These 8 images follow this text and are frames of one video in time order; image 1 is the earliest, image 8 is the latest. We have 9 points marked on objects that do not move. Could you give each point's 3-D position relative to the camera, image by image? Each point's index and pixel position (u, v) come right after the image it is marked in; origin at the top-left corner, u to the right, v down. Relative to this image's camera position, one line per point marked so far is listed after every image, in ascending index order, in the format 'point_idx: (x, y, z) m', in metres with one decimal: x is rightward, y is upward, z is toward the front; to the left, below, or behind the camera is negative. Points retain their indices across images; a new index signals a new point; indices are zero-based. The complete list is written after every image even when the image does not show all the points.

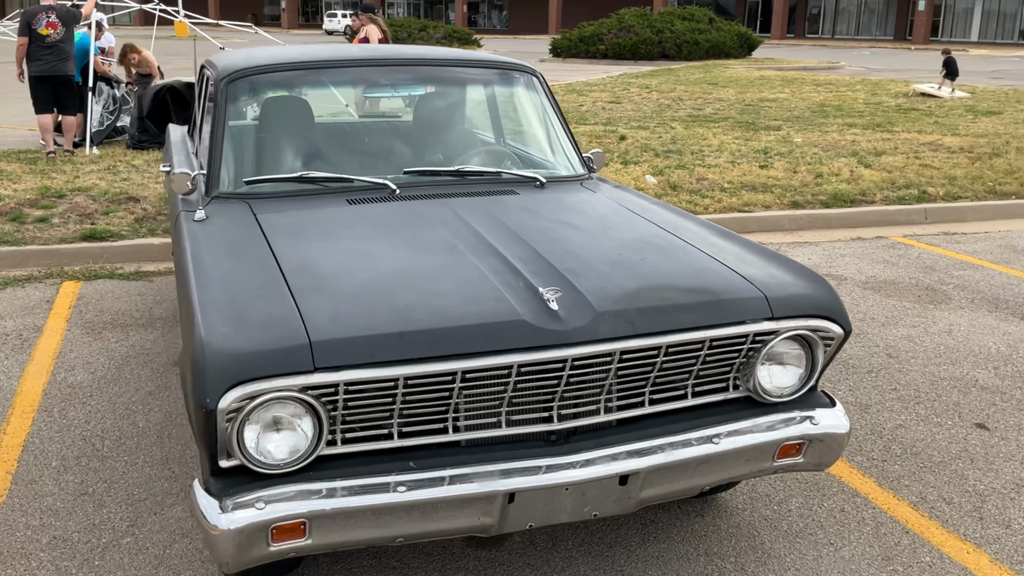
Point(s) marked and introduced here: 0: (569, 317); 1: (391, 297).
0: (+0.2, -0.1, +2.4) m
1: (-0.3, 0.0, +2.4) m
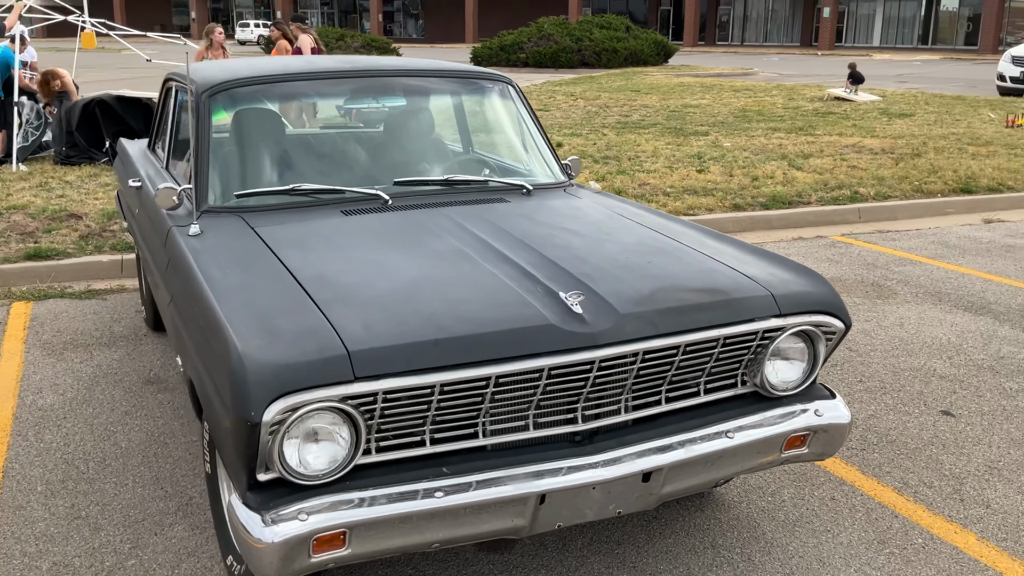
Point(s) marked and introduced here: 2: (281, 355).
0: (+0.2, -0.1, +2.4) m
1: (-0.3, 0.0, +2.4) m
2: (-0.6, -0.2, +2.2) m
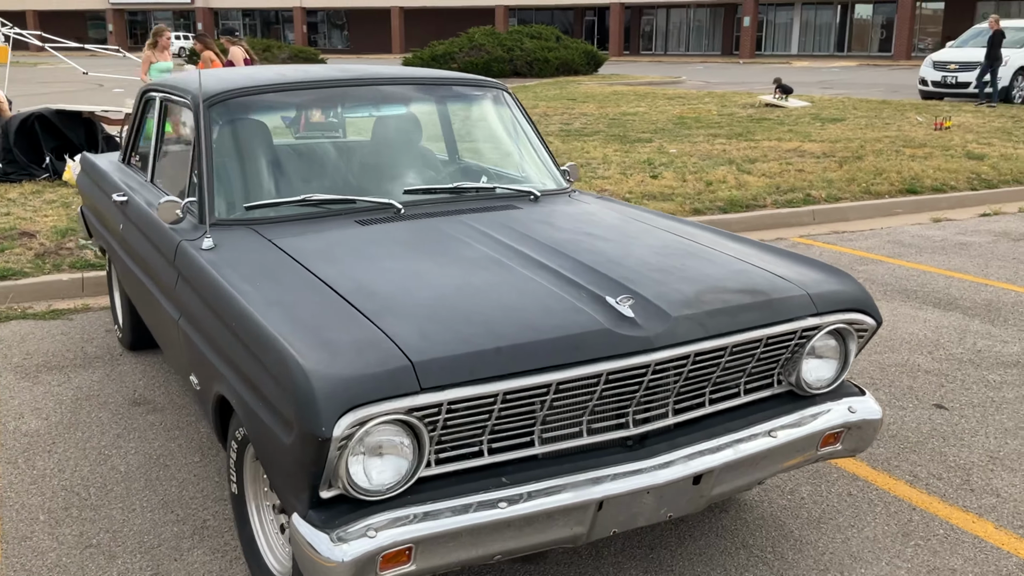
0: (+0.4, -0.1, +2.4) m
1: (-0.1, -0.1, +2.4) m
2: (-0.4, -0.2, +2.1) m
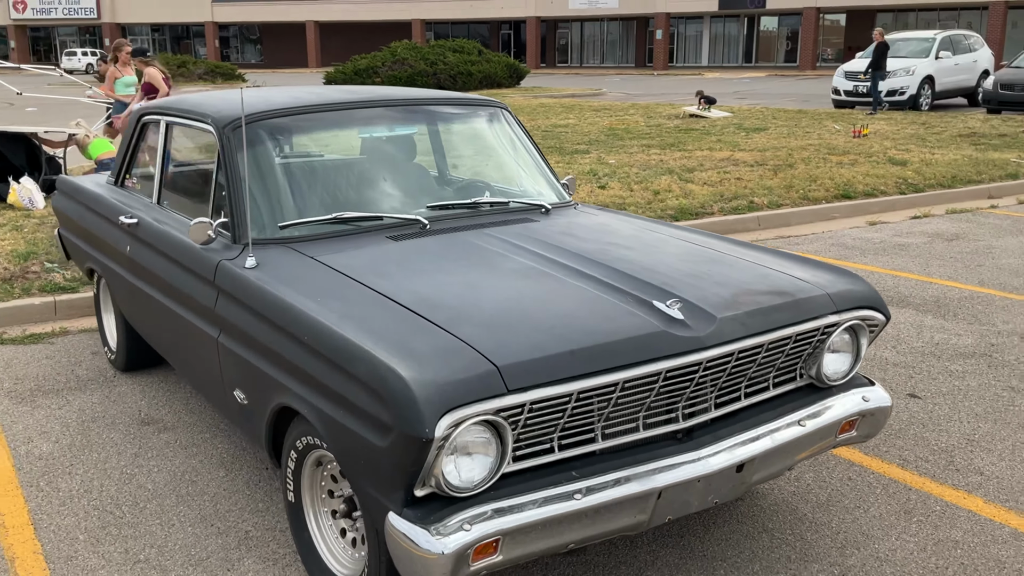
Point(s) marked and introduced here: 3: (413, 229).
0: (+0.6, -0.1, +2.6) m
1: (+0.1, -0.1, +2.6) m
2: (-0.2, -0.2, +2.2) m
3: (-0.4, +0.3, +3.6) m
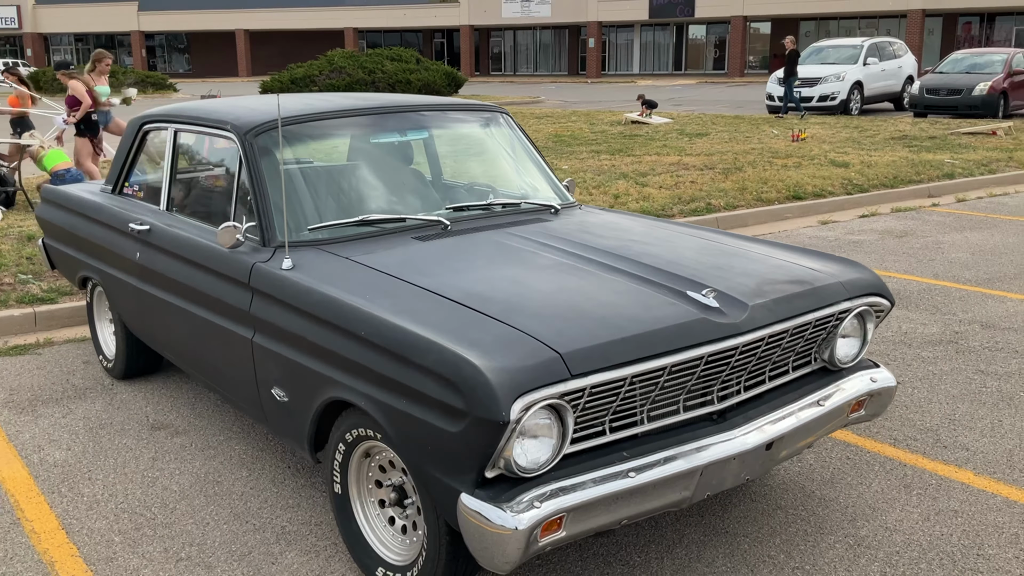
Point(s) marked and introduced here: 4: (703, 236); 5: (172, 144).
0: (+0.7, -0.1, +2.8) m
1: (+0.2, -0.1, +2.7) m
2: (0.0, -0.2, +2.4) m
3: (-0.3, +0.3, +3.8) m
4: (+0.9, +0.2, +3.8) m
5: (-1.8, +0.7, +4.5) m
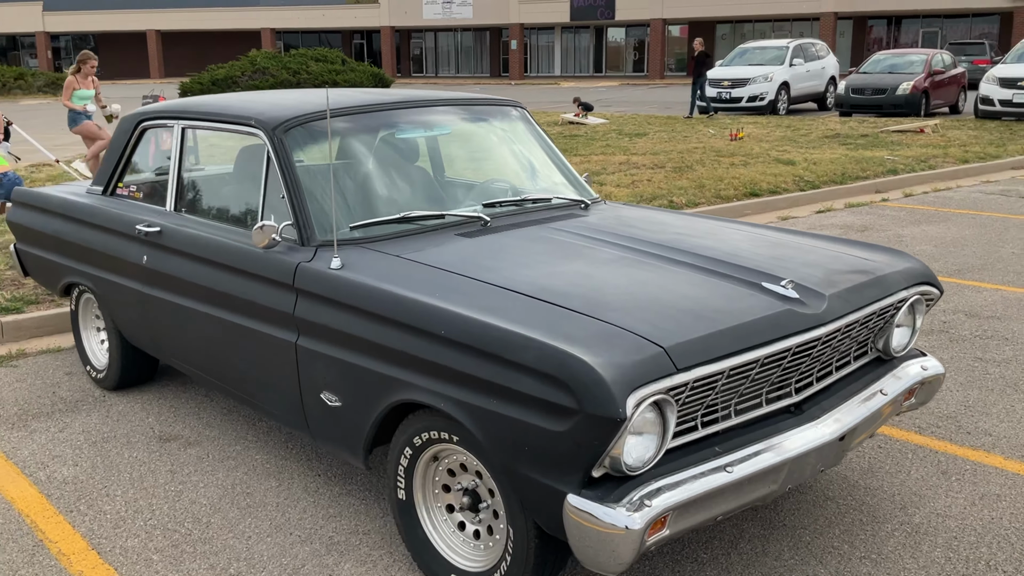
0: (+1.0, 0.0, +2.8) m
1: (+0.5, -0.1, +2.7) m
2: (+0.3, -0.2, +2.3) m
3: (-0.2, +0.3, +3.7) m
4: (+1.0, +0.3, +3.8) m
5: (-1.7, +0.7, +4.3) m
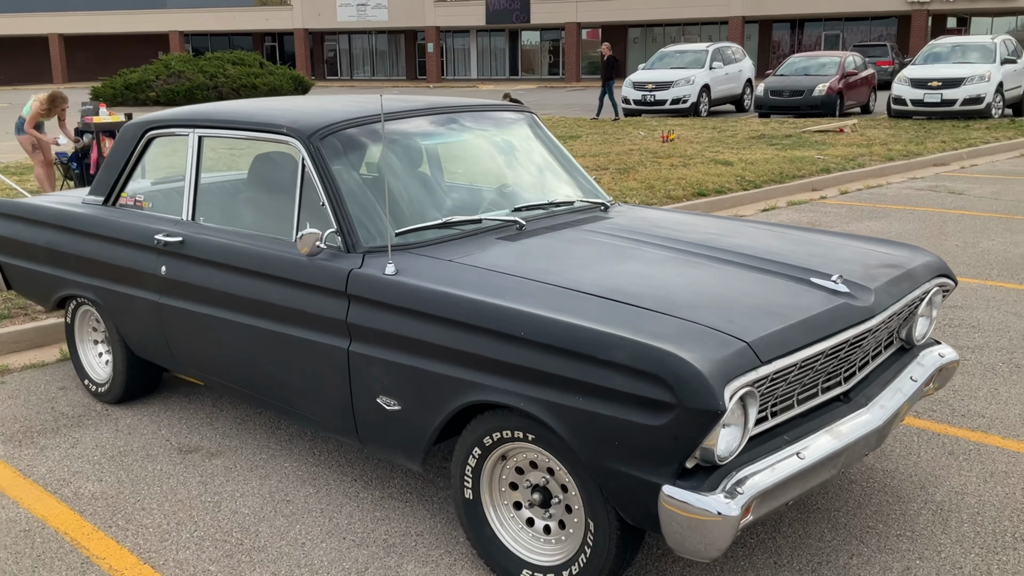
0: (+1.2, 0.0, +3.0) m
1: (+0.7, 0.0, +2.8) m
2: (+0.6, -0.2, +2.4) m
3: (0.0, +0.3, +3.7) m
4: (+1.2, +0.3, +4.0) m
5: (-1.6, +0.7, +4.2) m
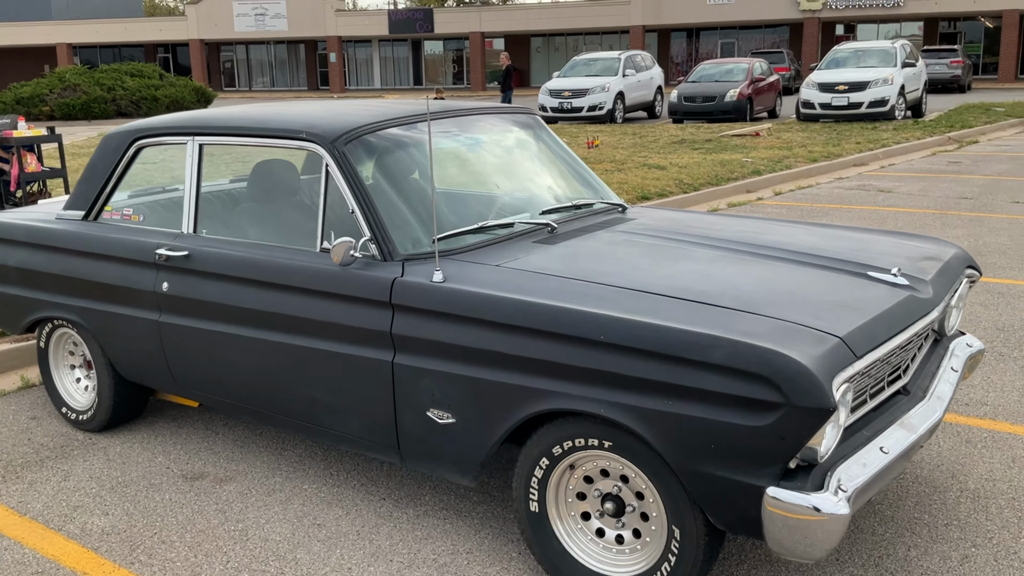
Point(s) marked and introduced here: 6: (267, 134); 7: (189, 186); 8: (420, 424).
0: (+1.4, 0.0, +3.0) m
1: (+1.0, 0.0, +2.8) m
2: (+0.8, -0.2, +2.4) m
3: (+0.1, +0.2, +3.7) m
4: (+1.3, +0.3, +4.0) m
5: (-1.5, +0.6, +4.0) m
6: (-1.1, +0.7, +3.7) m
7: (-1.5, +0.5, +4.0) m
8: (-0.4, -0.5, +3.2) m
